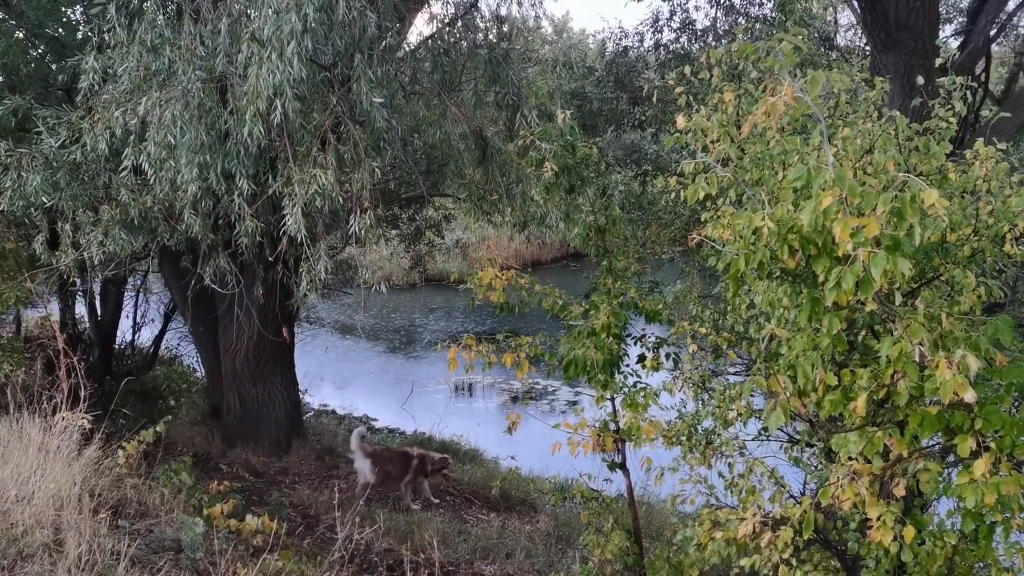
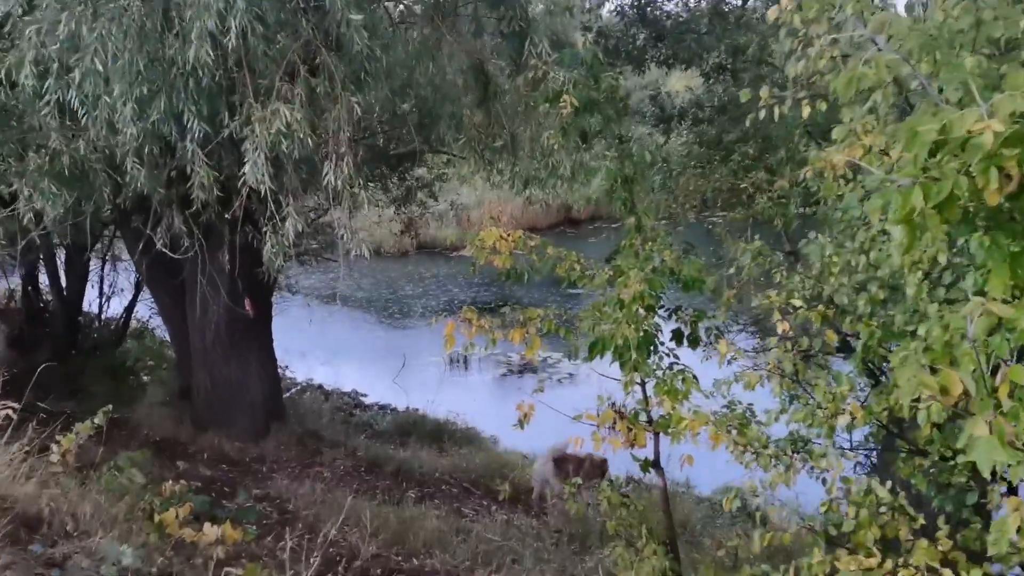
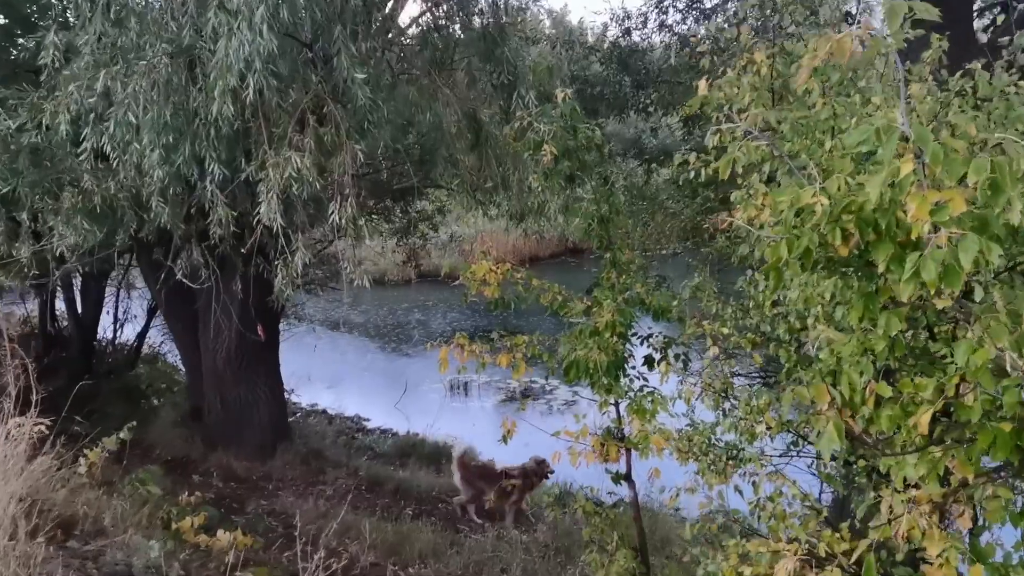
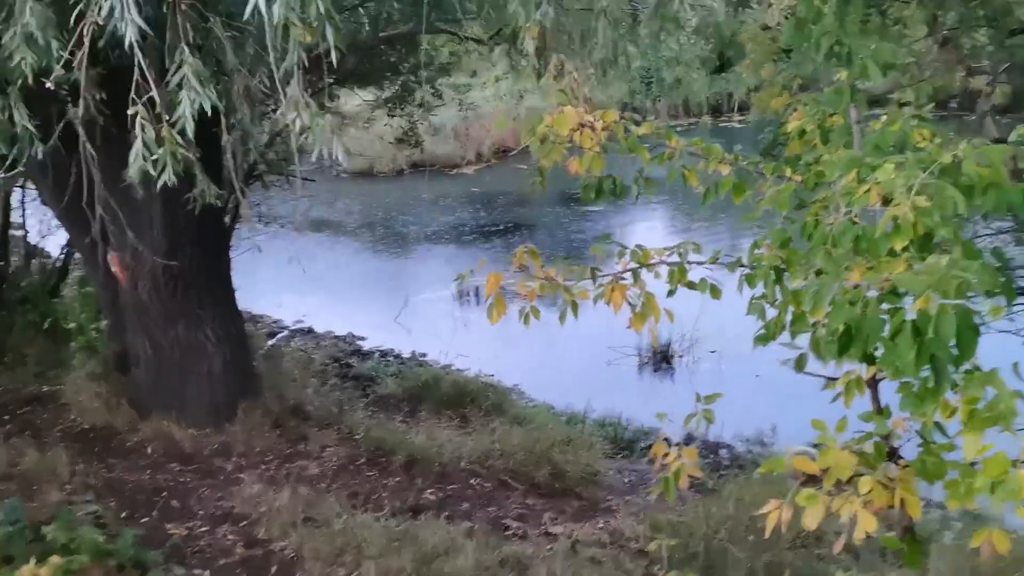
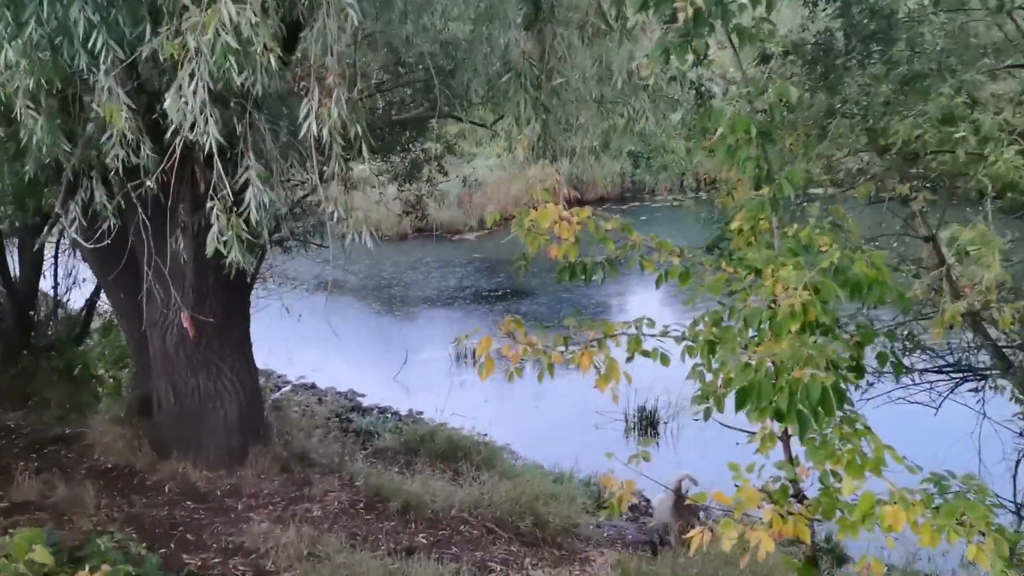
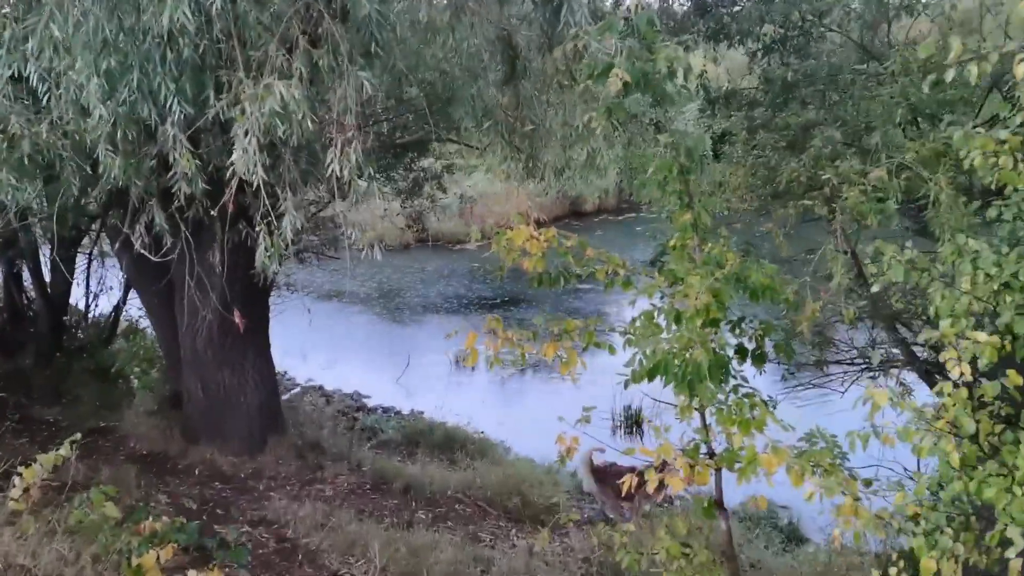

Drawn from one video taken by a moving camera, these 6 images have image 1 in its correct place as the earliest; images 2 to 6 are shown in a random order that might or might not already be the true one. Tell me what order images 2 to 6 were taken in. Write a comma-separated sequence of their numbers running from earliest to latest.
3, 2, 6, 5, 4
